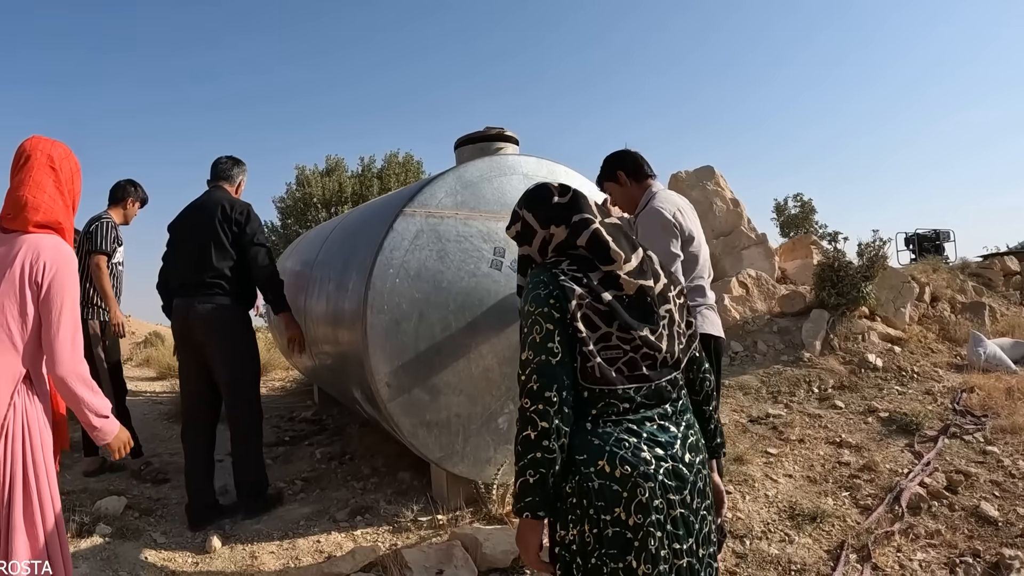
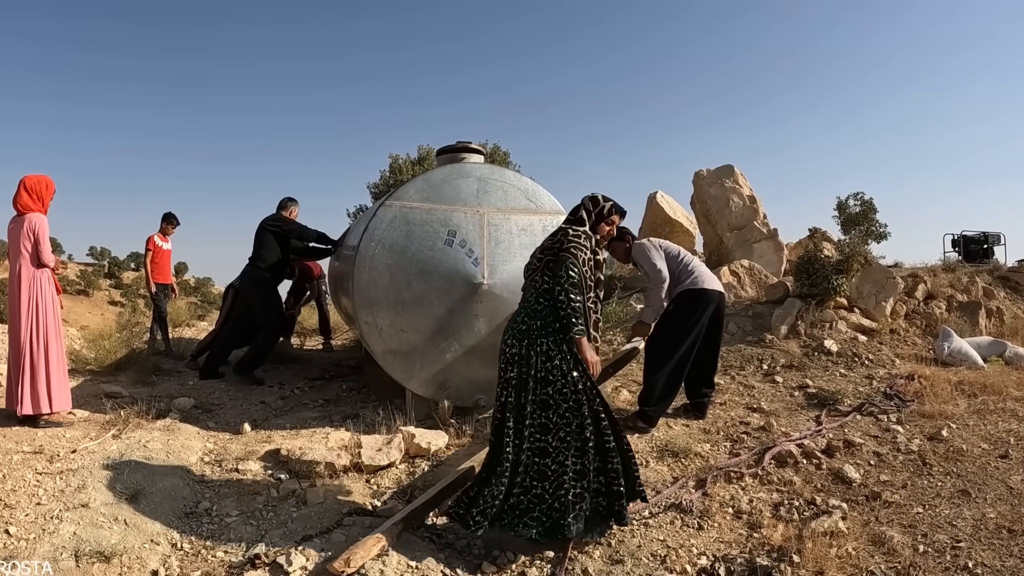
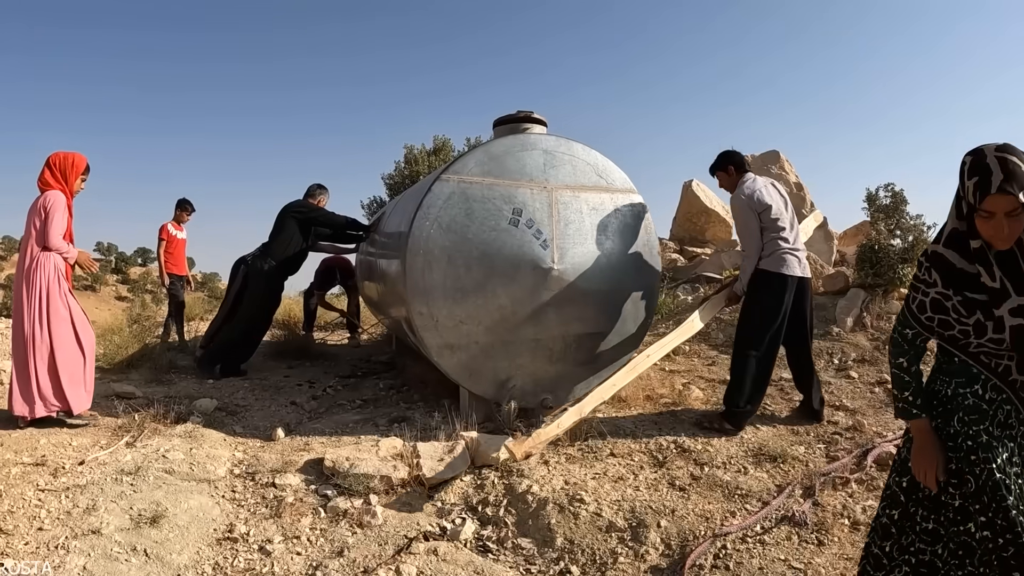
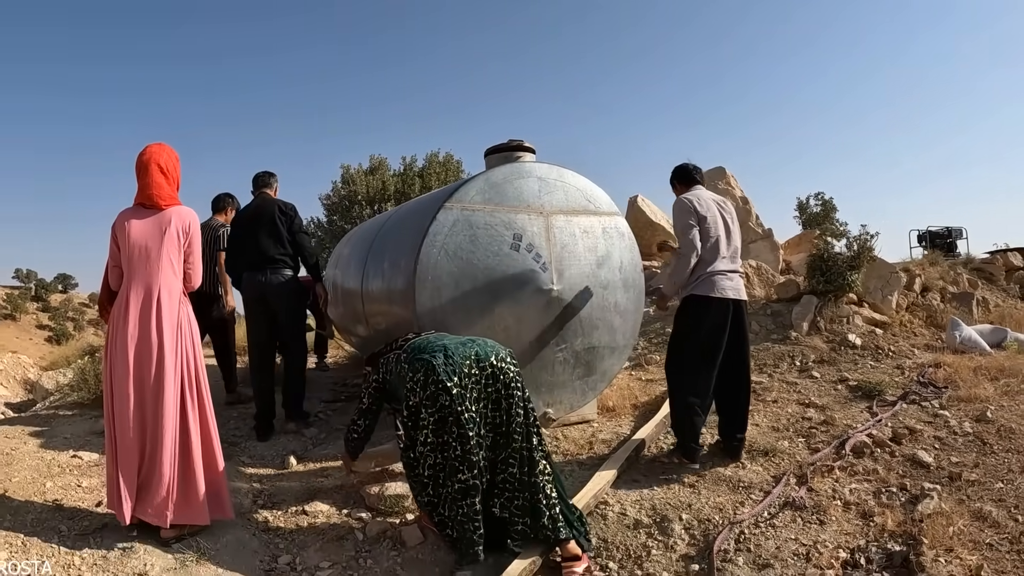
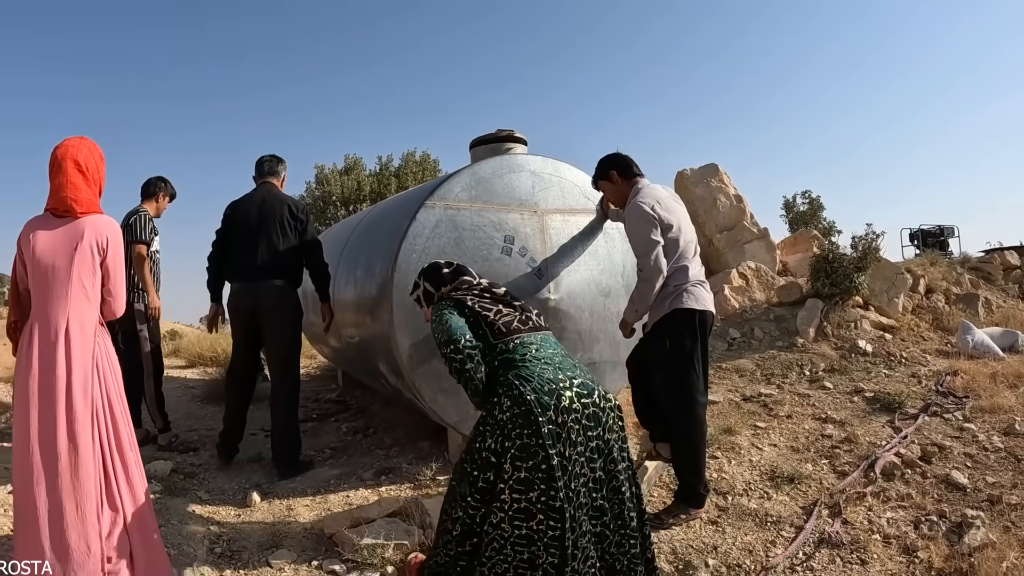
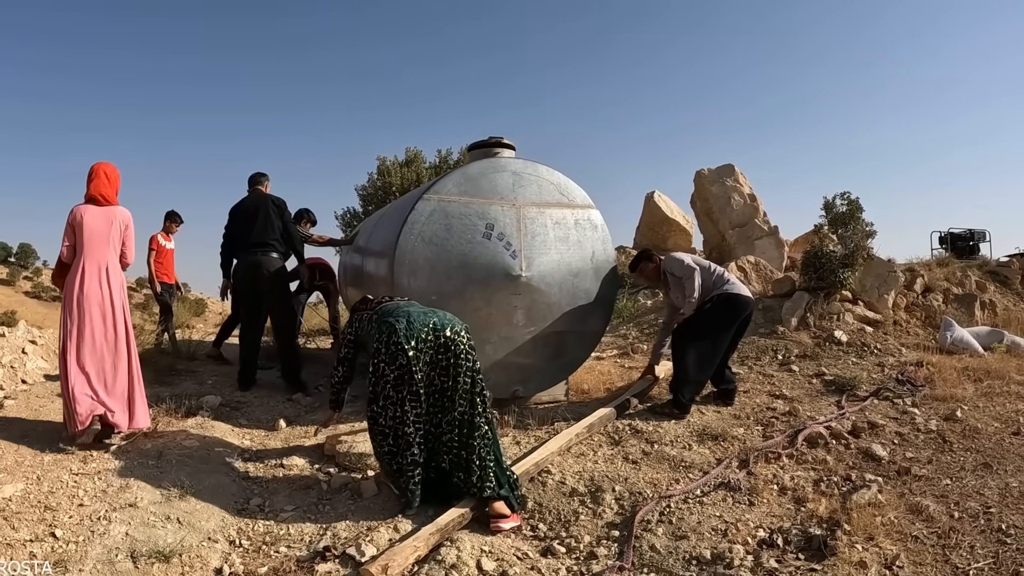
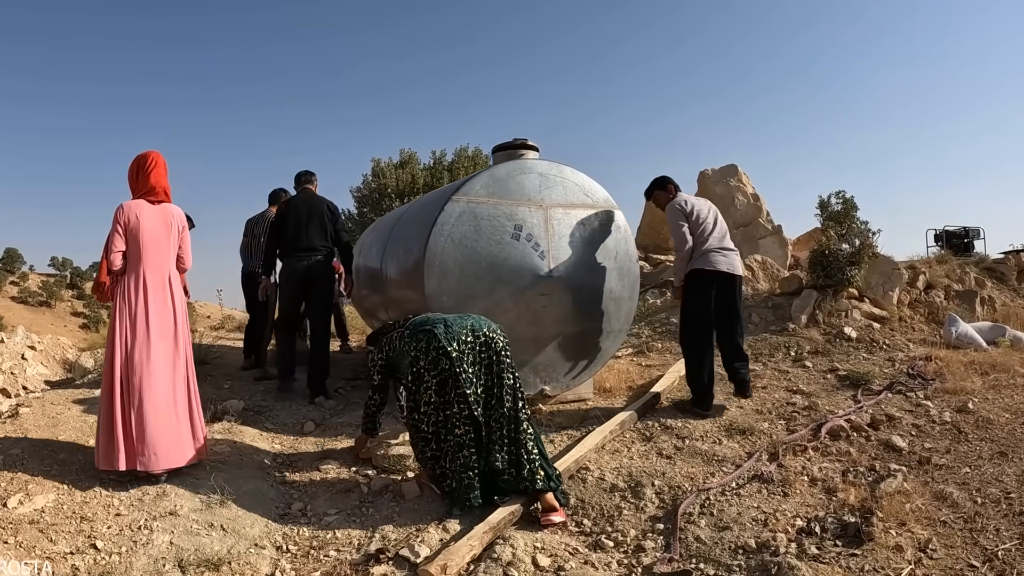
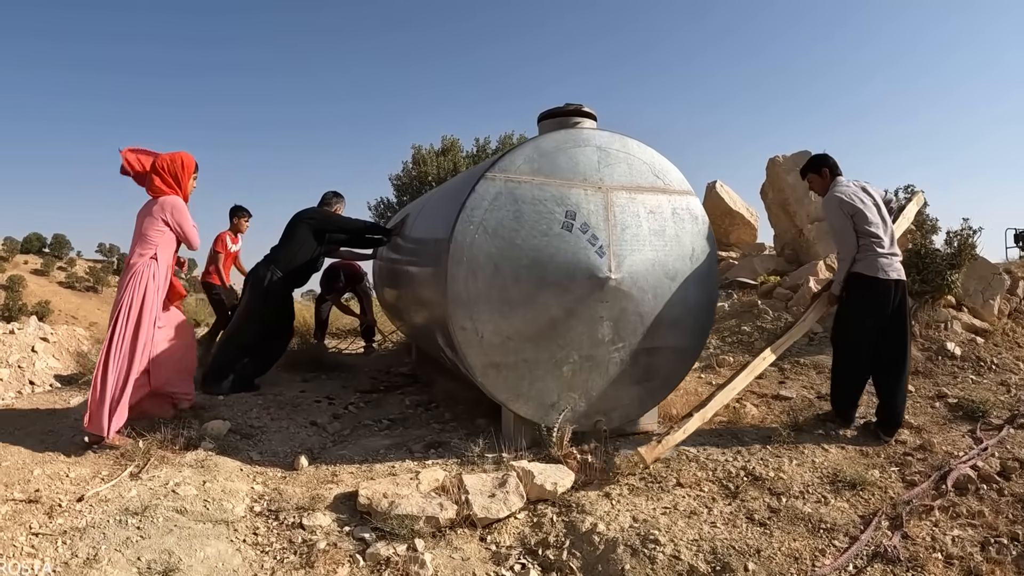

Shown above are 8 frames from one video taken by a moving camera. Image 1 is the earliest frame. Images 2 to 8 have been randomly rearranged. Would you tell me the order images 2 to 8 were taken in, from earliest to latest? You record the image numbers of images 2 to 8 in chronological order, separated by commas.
5, 4, 7, 6, 2, 3, 8
